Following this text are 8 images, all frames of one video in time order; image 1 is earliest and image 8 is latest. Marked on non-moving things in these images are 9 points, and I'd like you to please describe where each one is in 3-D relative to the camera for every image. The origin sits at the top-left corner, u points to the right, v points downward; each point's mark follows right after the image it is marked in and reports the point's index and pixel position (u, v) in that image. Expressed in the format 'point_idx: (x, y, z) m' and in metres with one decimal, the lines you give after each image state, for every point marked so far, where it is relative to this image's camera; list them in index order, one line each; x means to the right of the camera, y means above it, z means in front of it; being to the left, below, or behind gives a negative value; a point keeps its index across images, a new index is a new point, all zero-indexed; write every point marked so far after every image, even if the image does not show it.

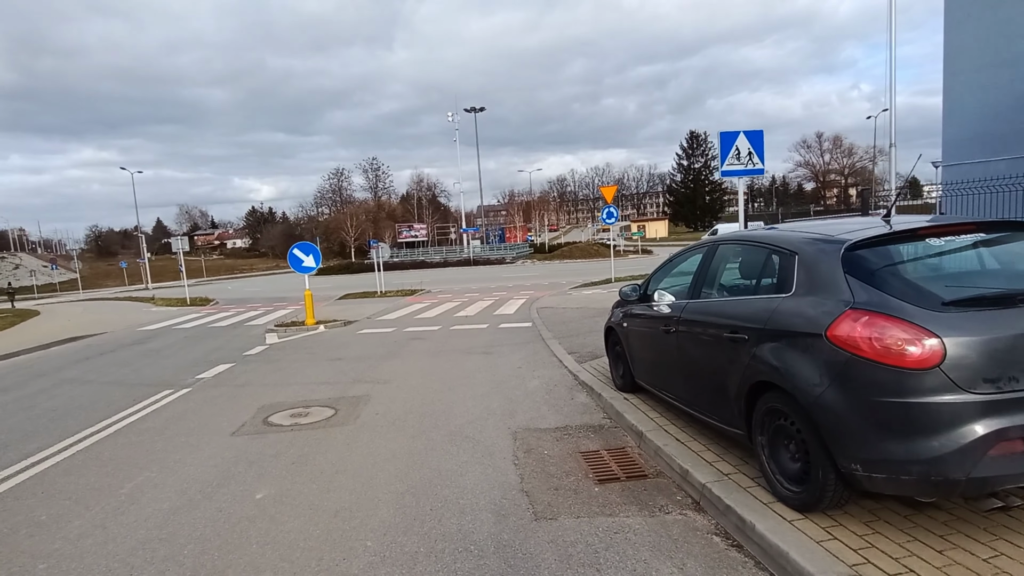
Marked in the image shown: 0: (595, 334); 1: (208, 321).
0: (+1.4, -0.8, +10.4) m
1: (-9.2, -1.0, +18.7) m
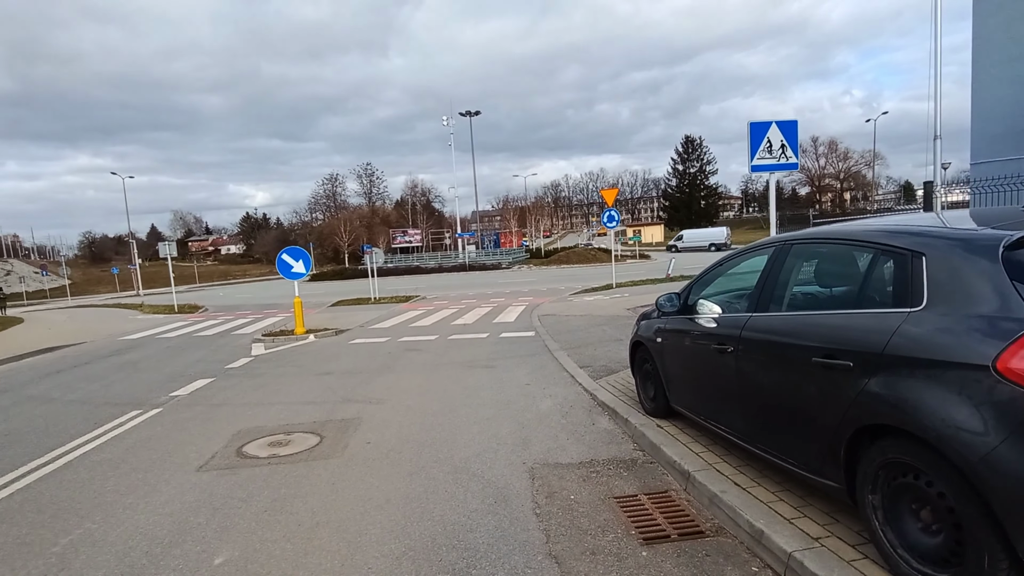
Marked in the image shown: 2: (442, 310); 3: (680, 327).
0: (+1.5, -0.9, +9.6) m
1: (-9.2, -1.2, +17.9) m
2: (-2.2, -0.7, +19.7) m
3: (+1.2, -0.3, +4.4) m
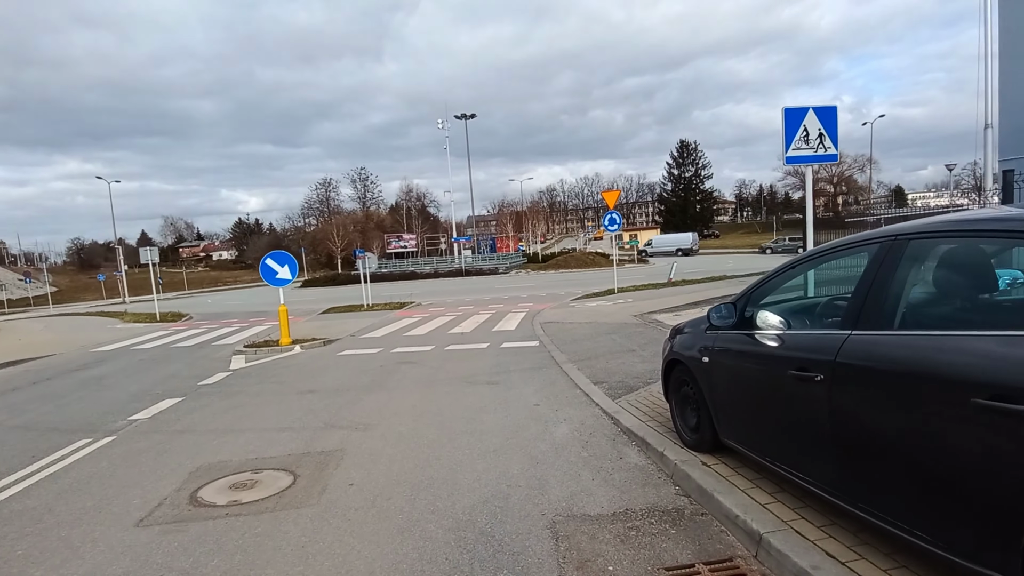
0: (+1.5, -1.0, +8.7) m
1: (-9.3, -1.4, +16.9) m
2: (-2.2, -0.9, +18.8) m
3: (+1.3, -0.3, +3.6) m
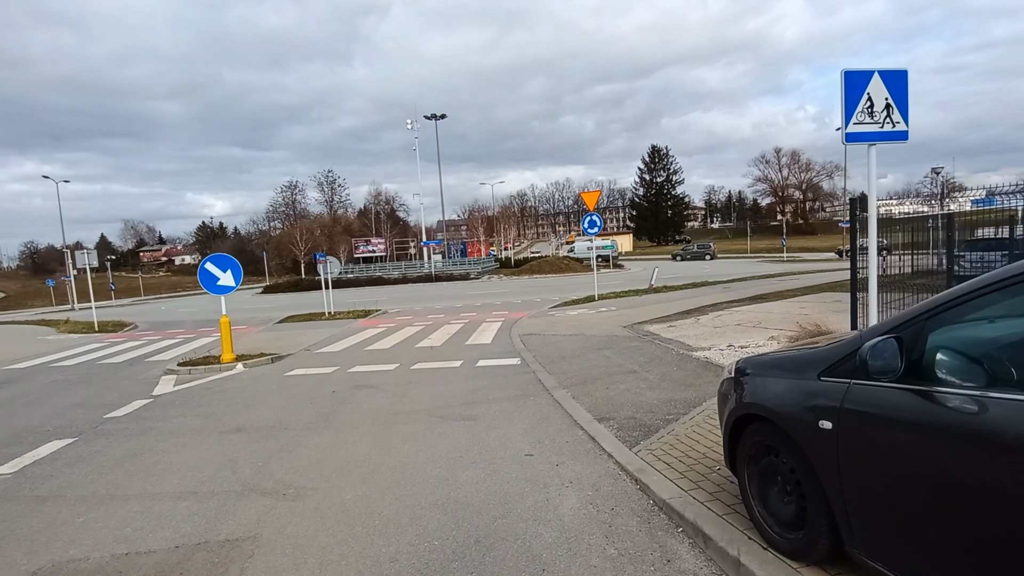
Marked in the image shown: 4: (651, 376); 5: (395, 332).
0: (+1.3, -1.1, +7.3) m
1: (-9.9, -1.6, +14.9) m
2: (-2.9, -1.1, +17.1) m
3: (+1.3, -0.4, +2.1) m
4: (+1.7, -1.1, +7.4) m
5: (-3.0, -1.1, +16.1) m
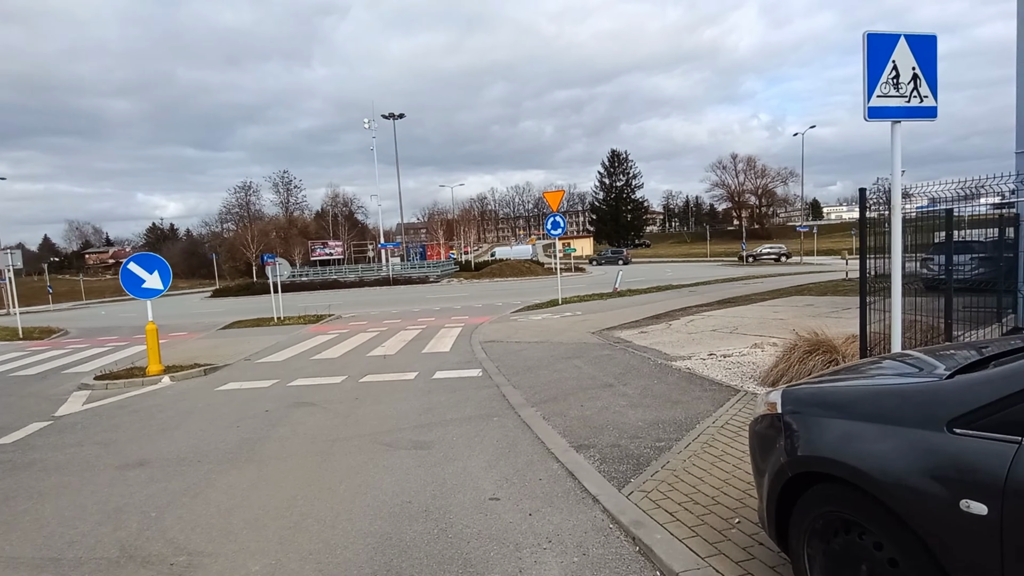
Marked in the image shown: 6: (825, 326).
0: (+0.9, -1.2, +6.4) m
1: (-10.7, -1.7, +13.4) m
2: (-4.0, -1.2, +16.0) m
3: (+1.2, -0.4, +1.3) m
4: (+1.3, -1.1, +6.6) m
5: (-4.0, -1.2, +15.0) m
6: (+5.8, -0.7, +11.5) m
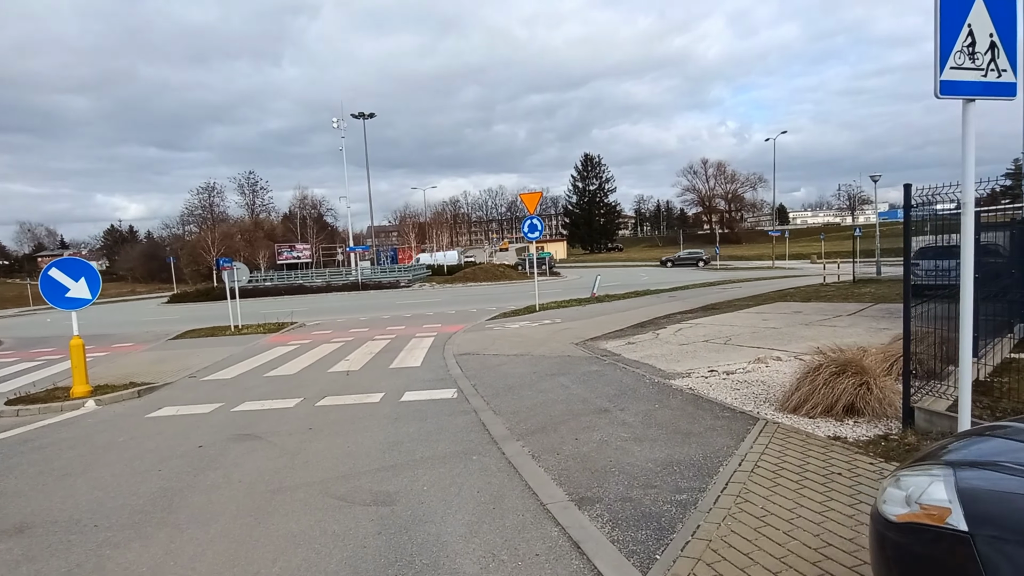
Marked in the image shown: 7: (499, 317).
0: (+0.7, -1.3, +5.5) m
1: (-11.2, -1.8, +11.9) m
2: (-4.6, -1.3, +14.8) m
3: (+1.3, -0.5, +0.4) m
4: (+1.1, -1.2, +5.7) m
5: (-4.5, -1.4, +13.8) m
6: (+5.4, -0.8, +10.8) m
7: (-0.4, -0.8, +18.2) m
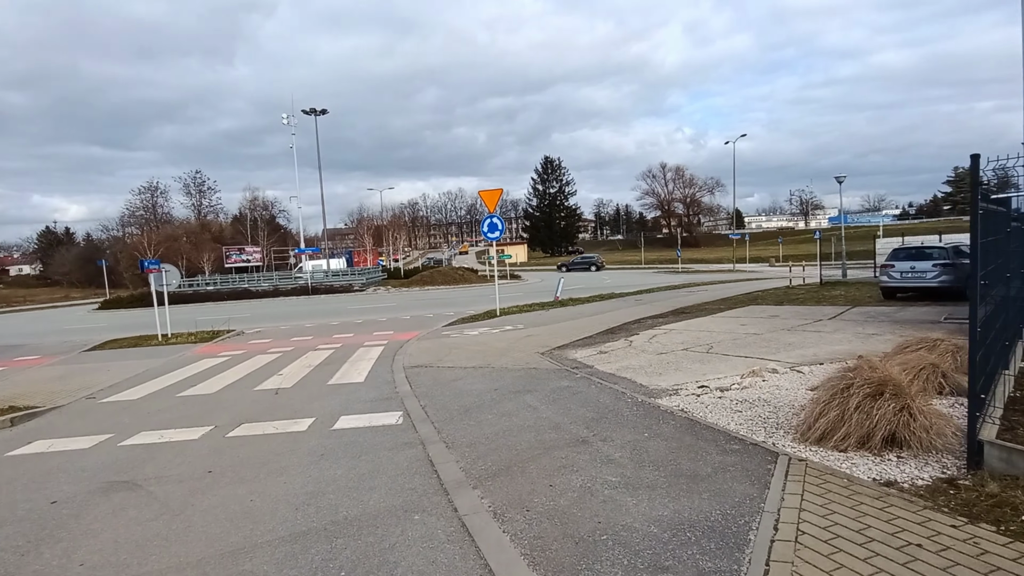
0: (+0.4, -1.3, +4.3) m
1: (-11.9, -1.9, +9.9) m
2: (-5.4, -1.4, +13.3) m
3: (+1.3, -0.5, -0.8) m
4: (+0.8, -1.2, +4.5) m
5: (-5.4, -1.5, +12.3) m
6: (+4.8, -0.9, +9.9) m
7: (-1.5, -0.9, +16.9) m
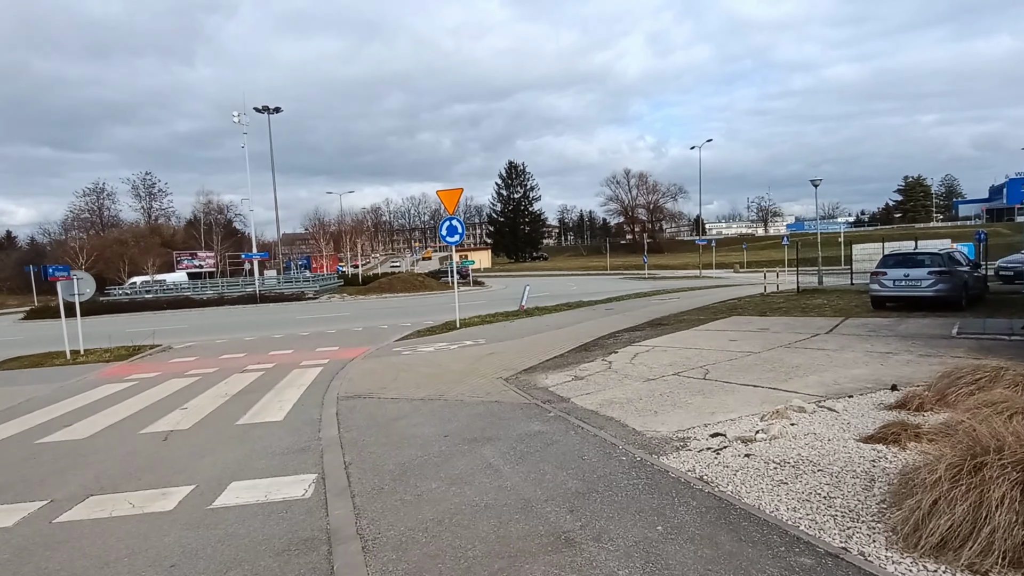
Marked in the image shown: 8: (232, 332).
0: (+0.2, -1.4, +2.6) m
1: (-12.4, -2.1, +7.6) m
2: (-6.2, -1.6, +11.3) m
3: (+1.4, -0.5, -2.4) m
4: (+0.5, -1.3, +2.9) m
5: (-6.0, -1.7, +10.3) m
6: (+4.2, -1.0, +8.5) m
7: (-2.4, -1.2, +15.1) m
8: (-8.3, -1.3, +18.3) m
